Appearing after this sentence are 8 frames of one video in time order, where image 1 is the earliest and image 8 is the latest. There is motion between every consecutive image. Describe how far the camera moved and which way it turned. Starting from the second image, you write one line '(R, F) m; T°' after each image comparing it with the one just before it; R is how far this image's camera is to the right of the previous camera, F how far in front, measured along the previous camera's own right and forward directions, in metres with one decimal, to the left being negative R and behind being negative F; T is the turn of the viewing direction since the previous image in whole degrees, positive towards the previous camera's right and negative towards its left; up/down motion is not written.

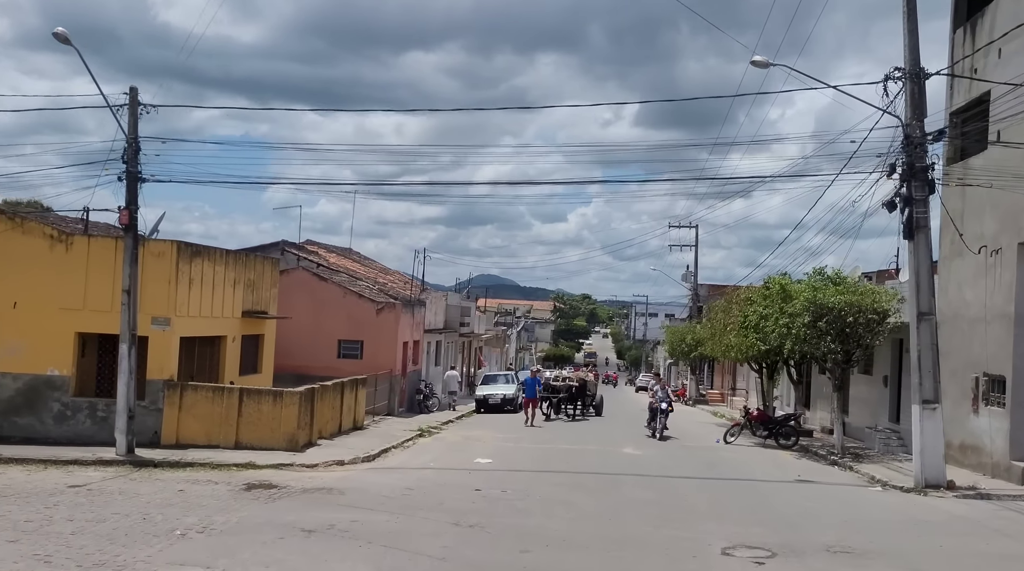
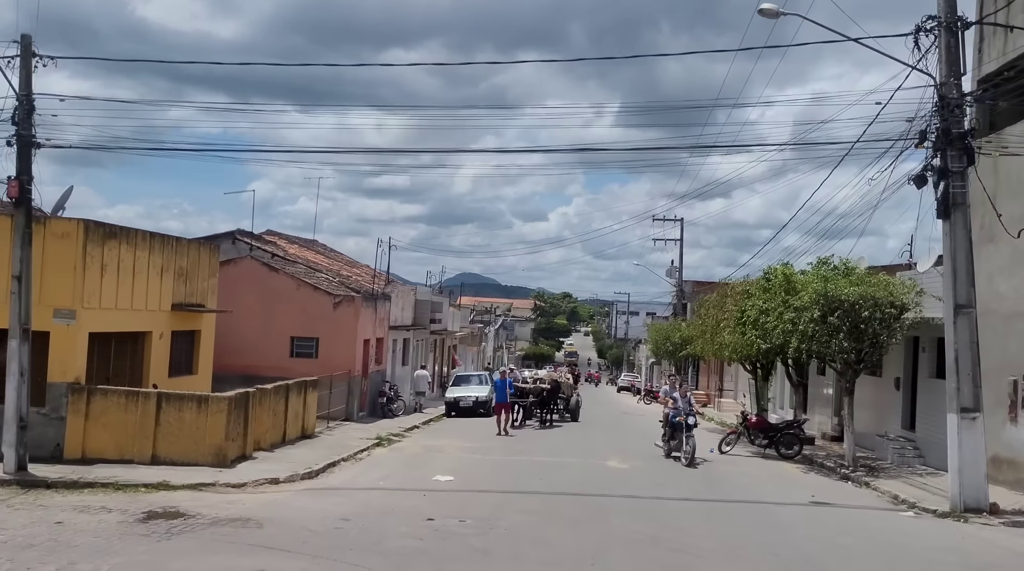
(+0.2, +2.7) m; +1°
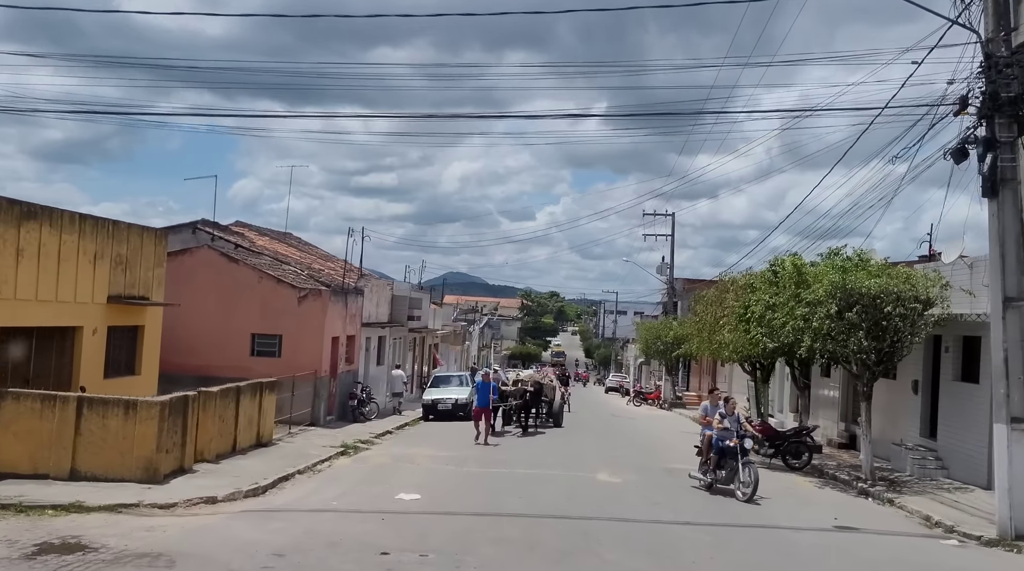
(+0.1, +2.2) m; +1°
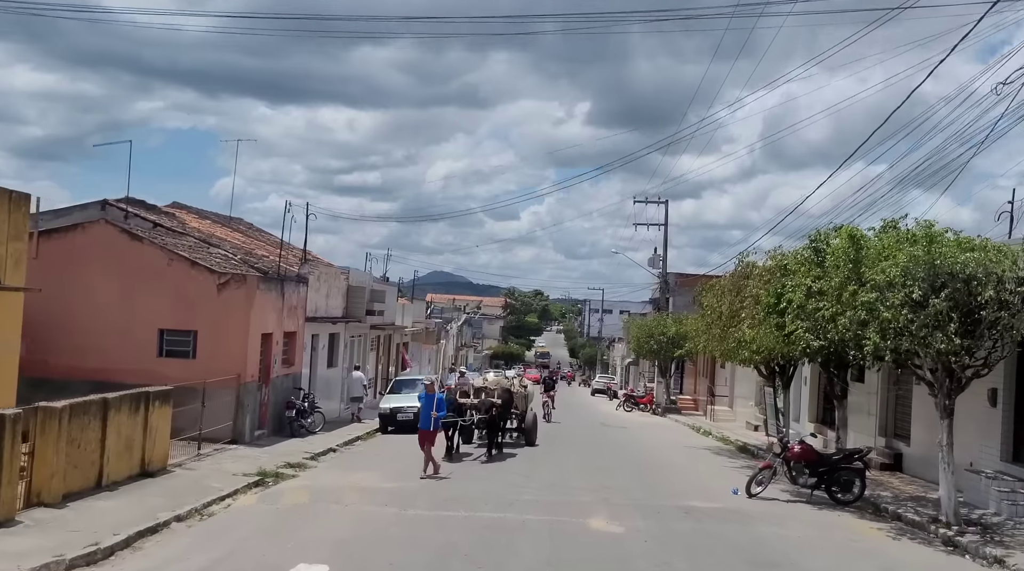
(+0.3, +4.6) m; +1°
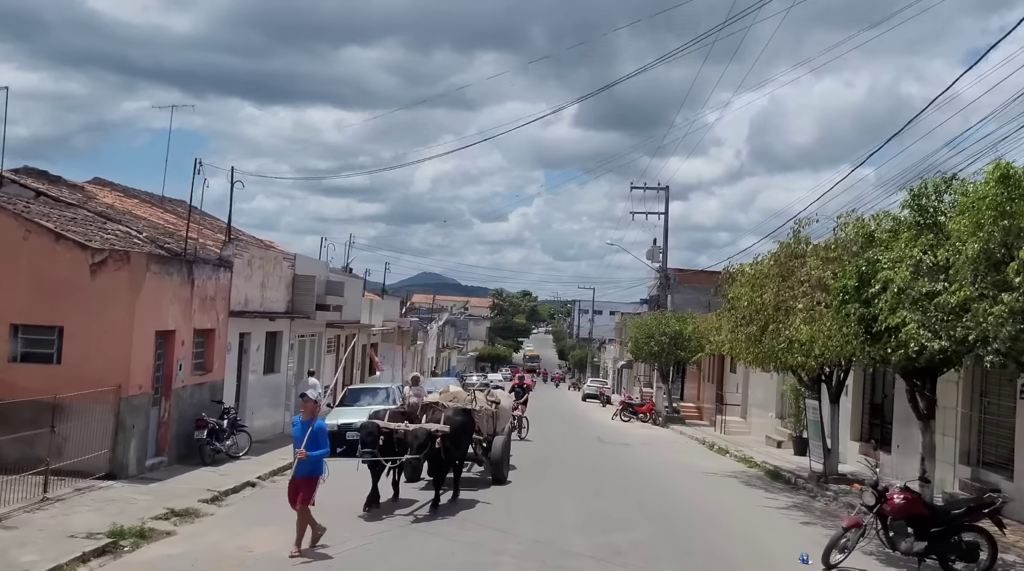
(+0.2, +4.9) m; +1°
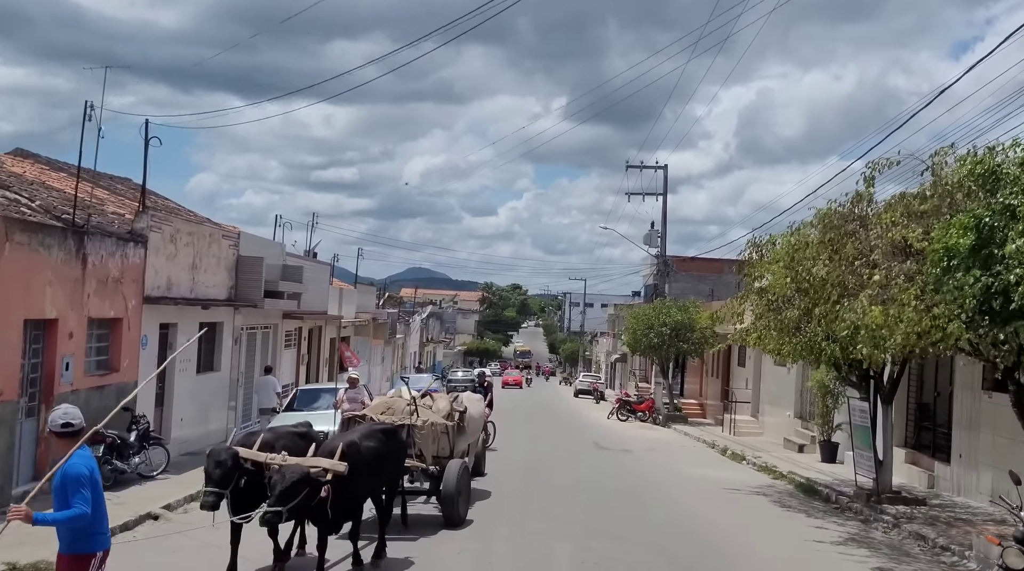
(+0.2, +3.5) m; +1°
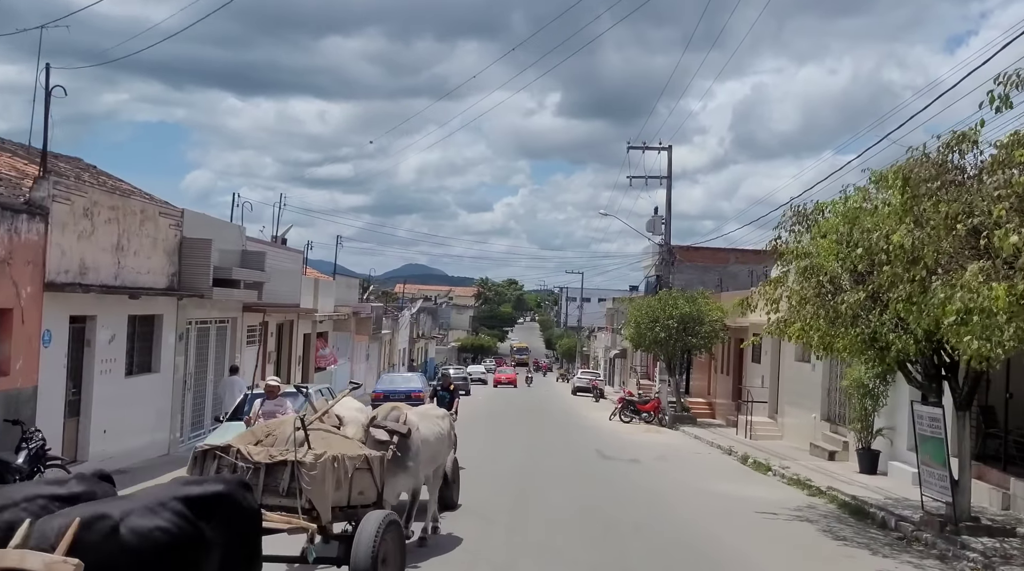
(+0.1, +2.9) m; 0°
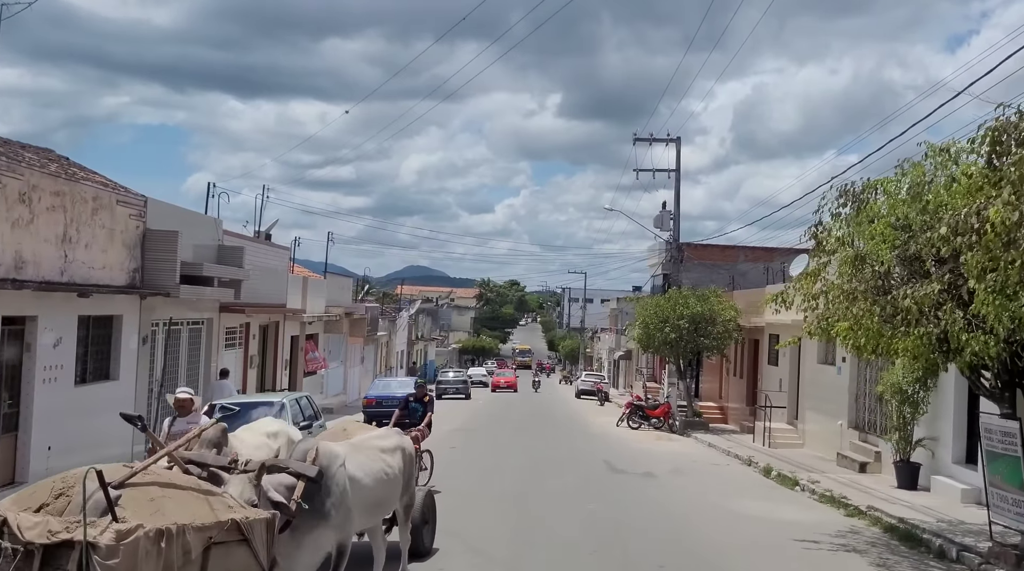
(0.0, +1.8) m; 0°
